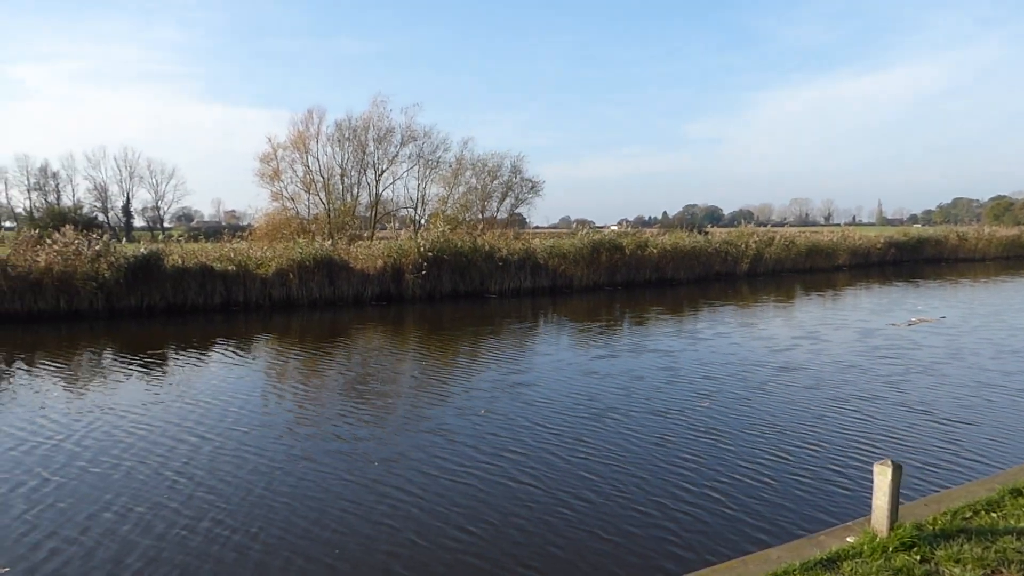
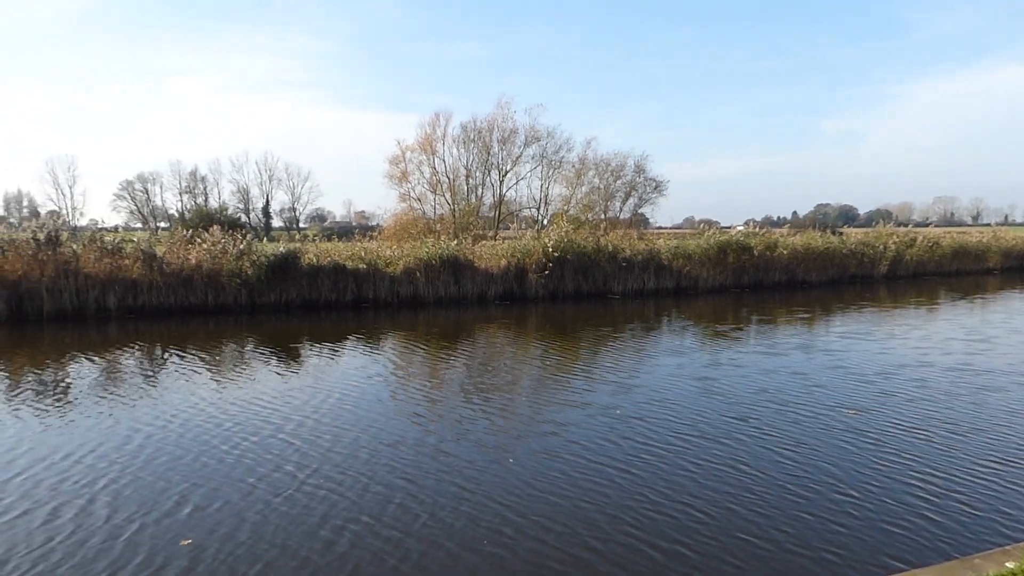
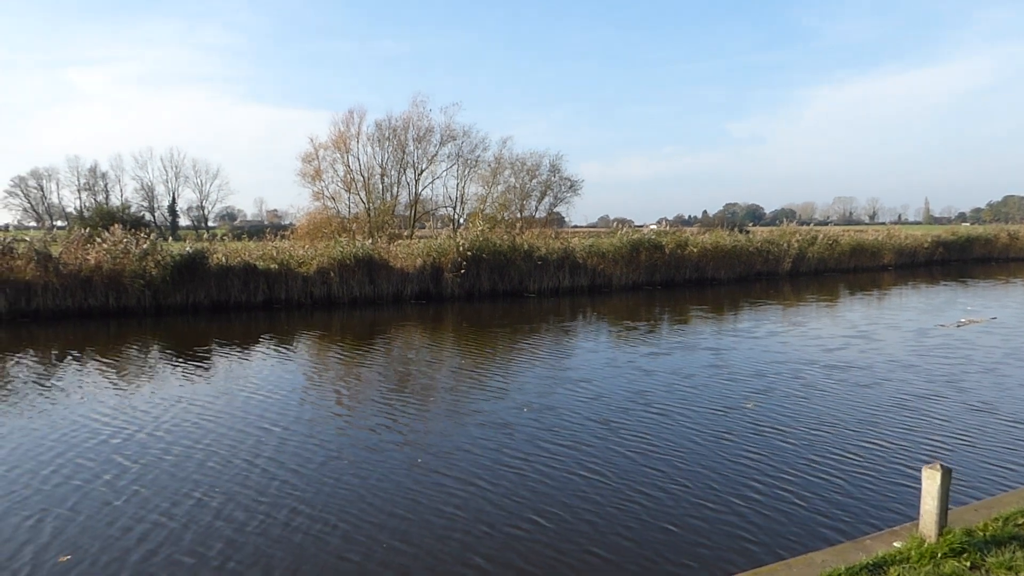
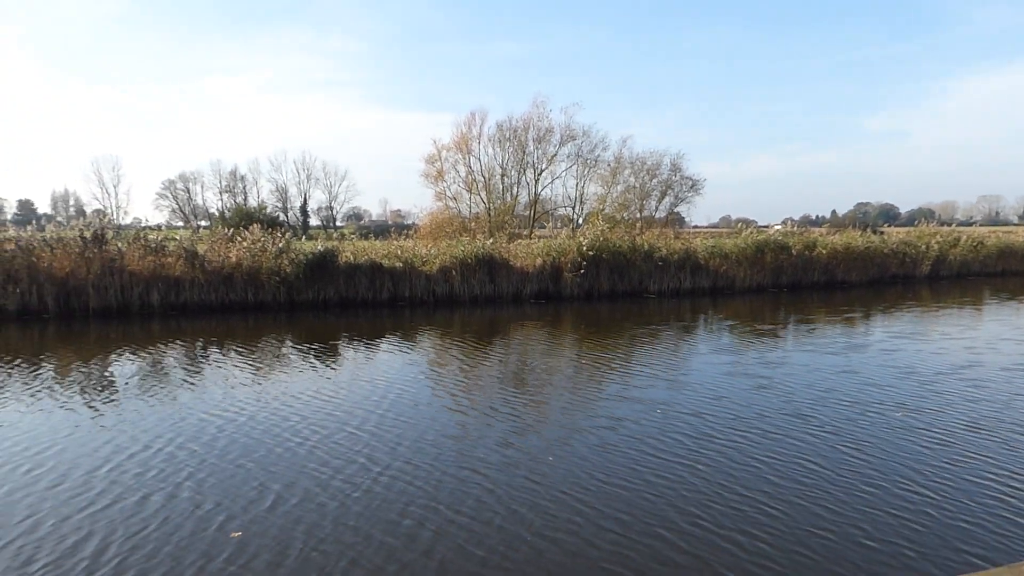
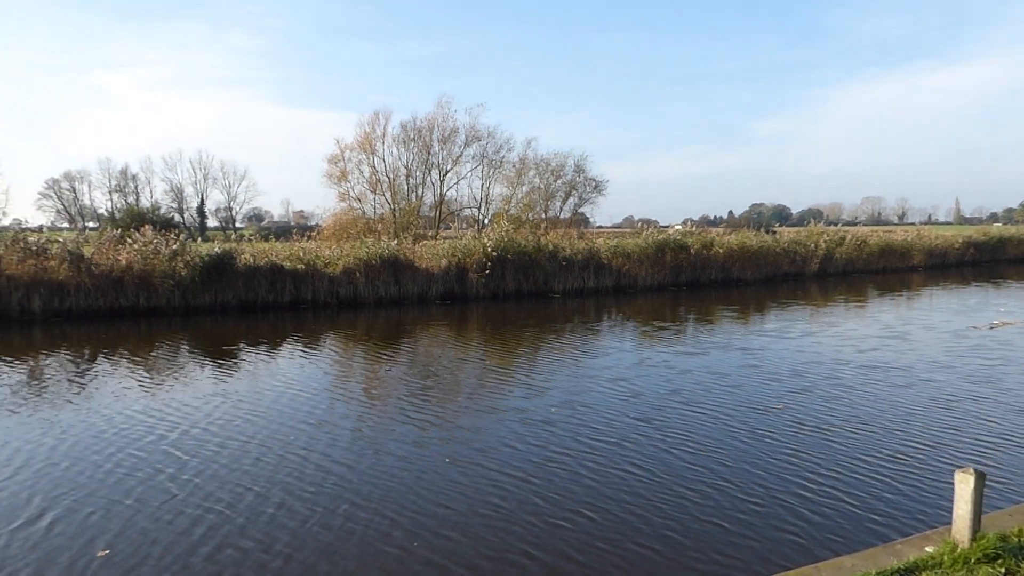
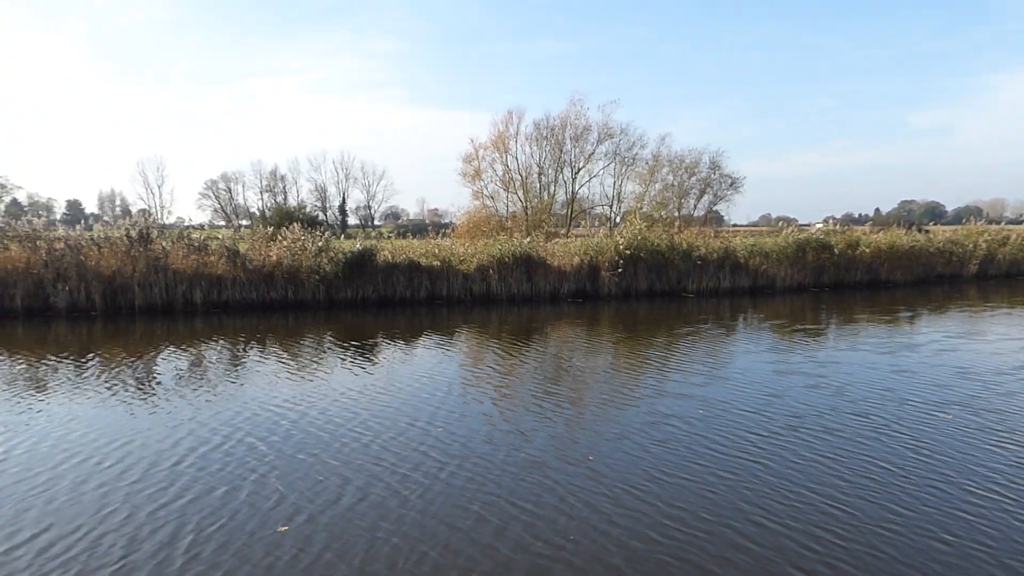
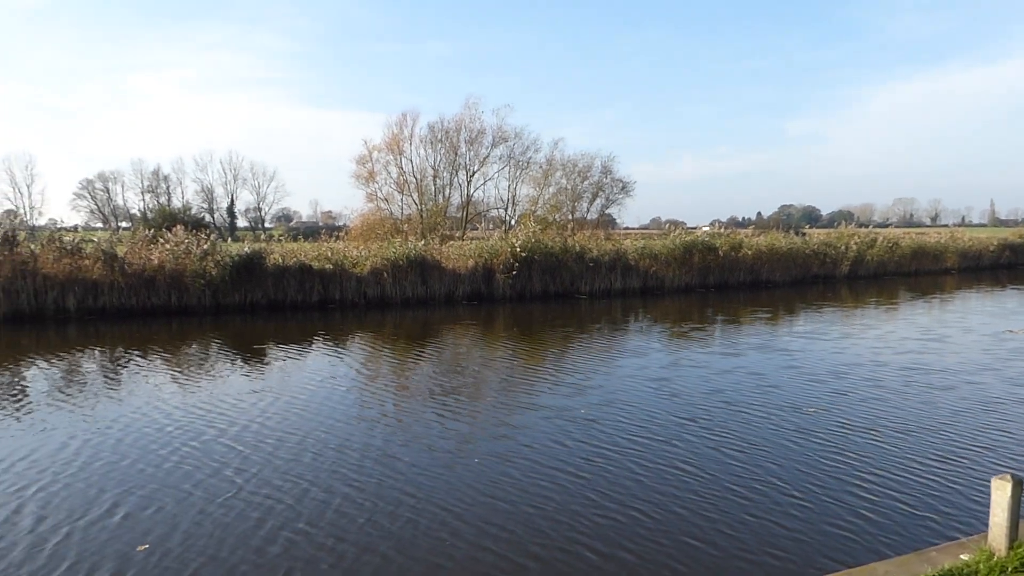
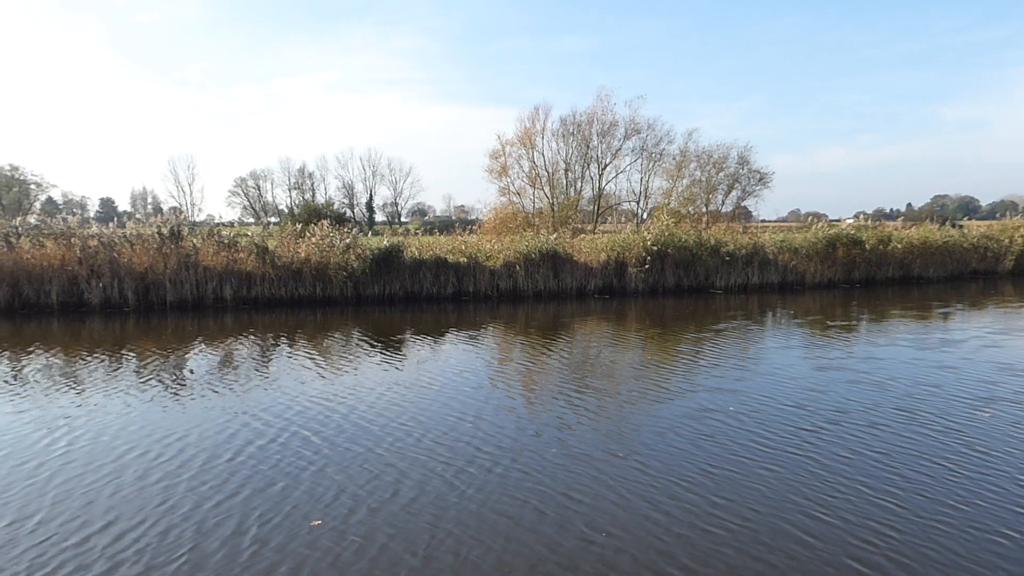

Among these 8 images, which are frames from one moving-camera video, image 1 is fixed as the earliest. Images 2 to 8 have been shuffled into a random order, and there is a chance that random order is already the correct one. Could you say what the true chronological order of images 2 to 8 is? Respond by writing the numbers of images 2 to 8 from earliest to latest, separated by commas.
3, 5, 7, 2, 4, 6, 8
